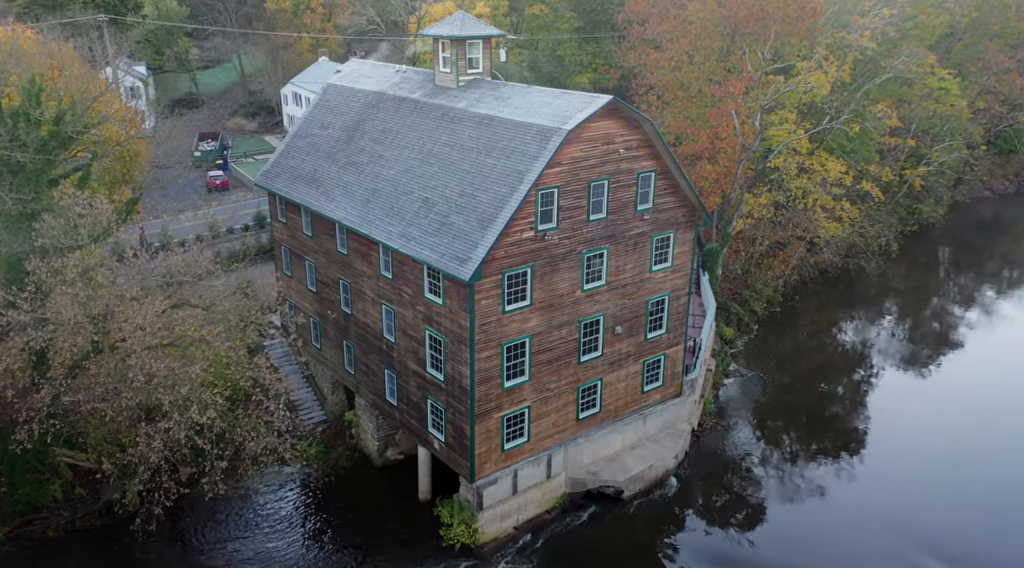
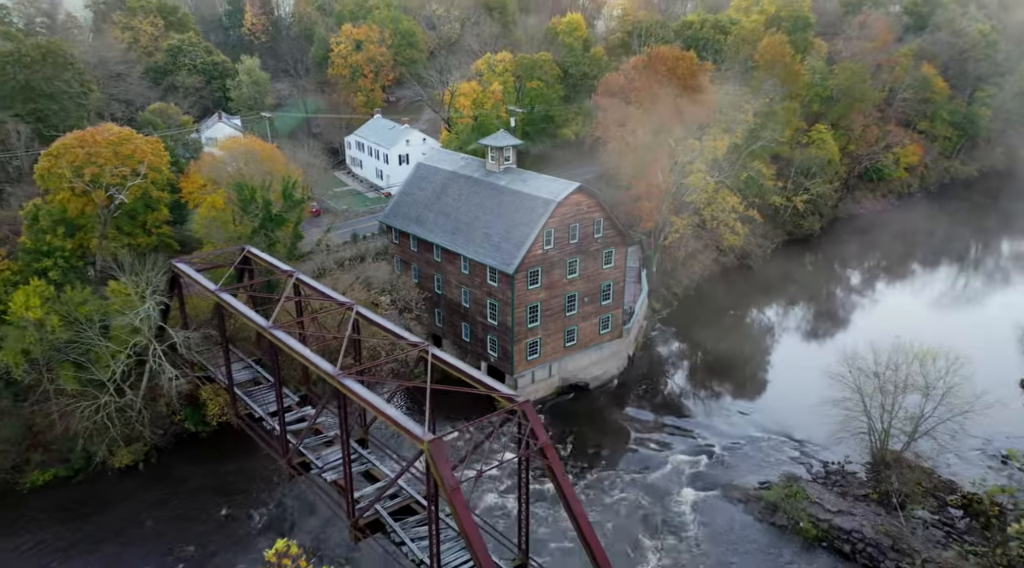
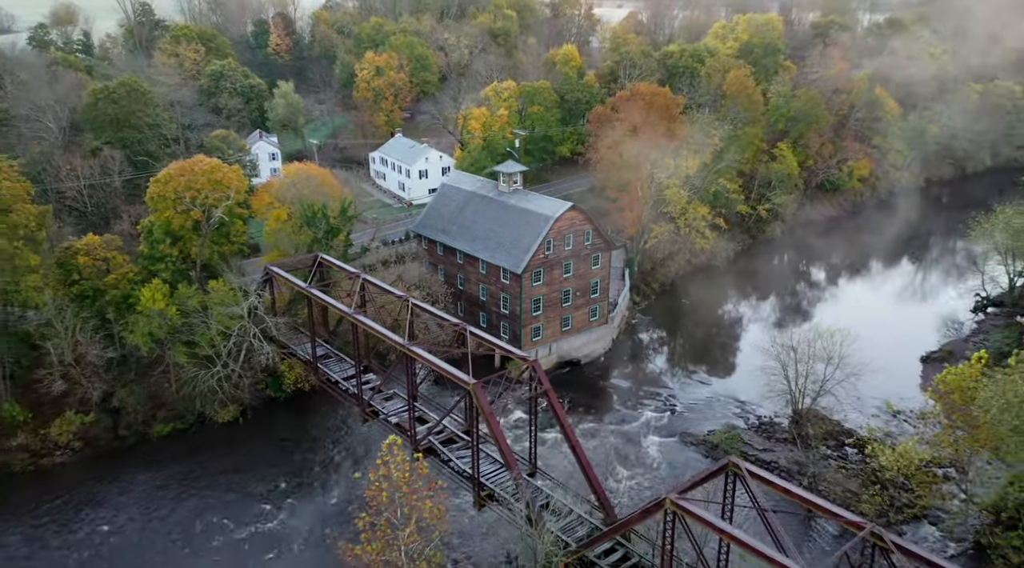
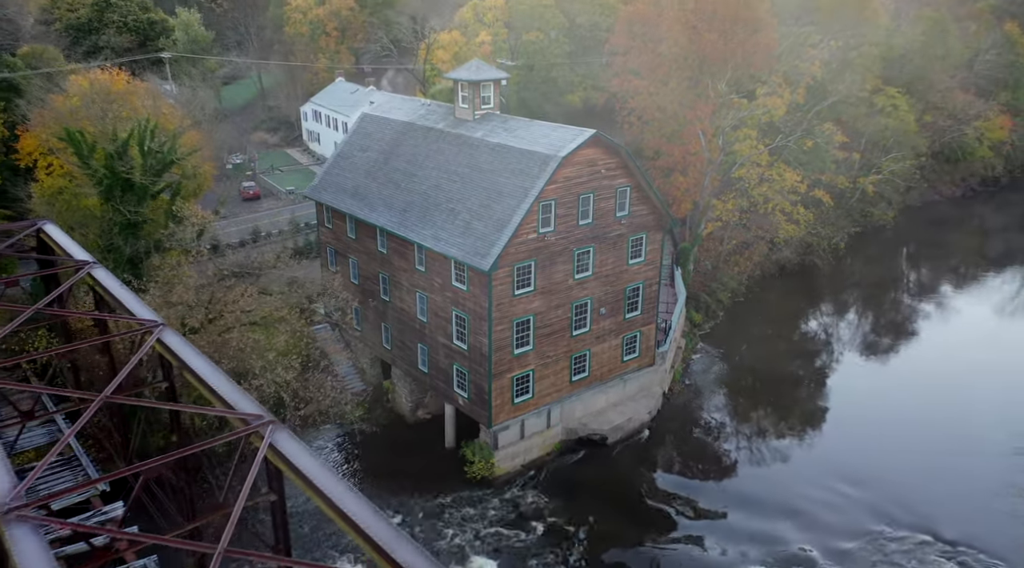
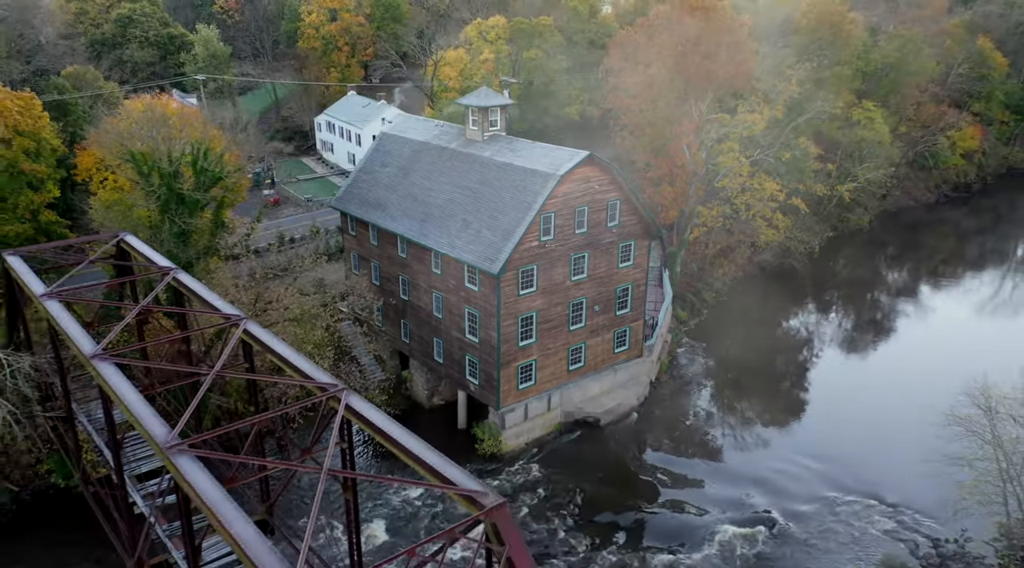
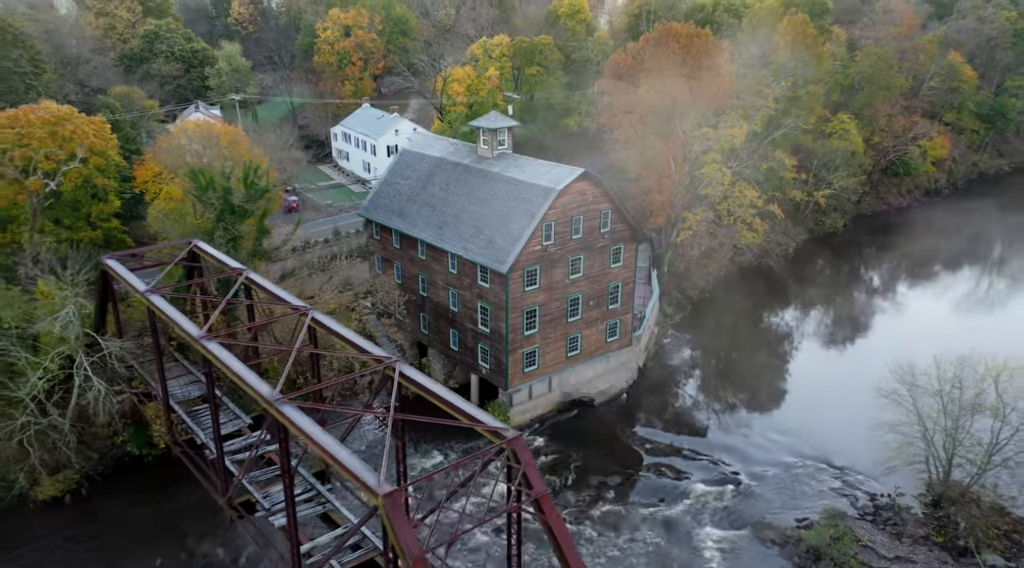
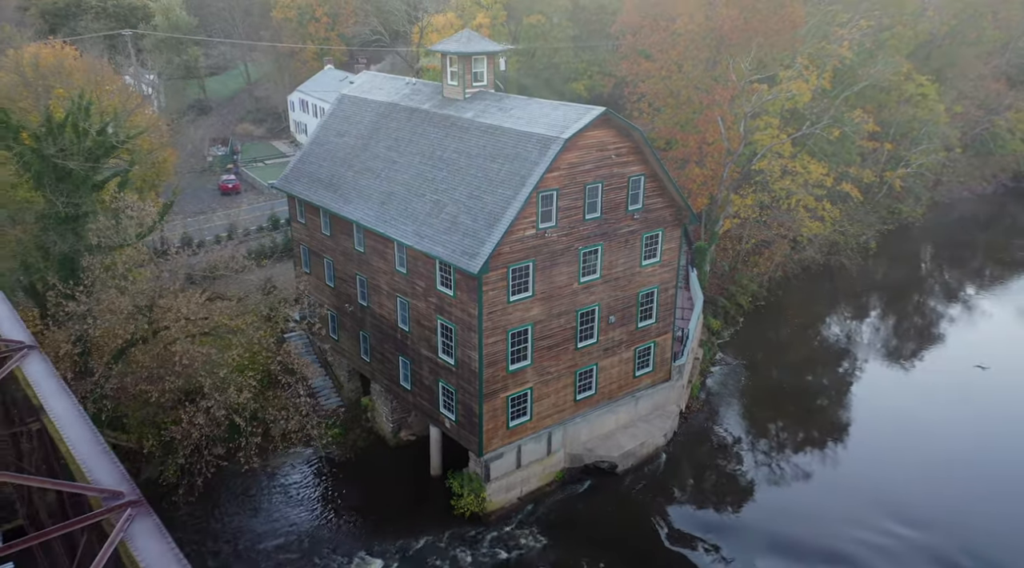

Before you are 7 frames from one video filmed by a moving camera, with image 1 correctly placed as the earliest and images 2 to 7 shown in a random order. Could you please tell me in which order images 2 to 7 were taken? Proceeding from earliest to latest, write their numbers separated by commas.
7, 4, 5, 6, 2, 3
